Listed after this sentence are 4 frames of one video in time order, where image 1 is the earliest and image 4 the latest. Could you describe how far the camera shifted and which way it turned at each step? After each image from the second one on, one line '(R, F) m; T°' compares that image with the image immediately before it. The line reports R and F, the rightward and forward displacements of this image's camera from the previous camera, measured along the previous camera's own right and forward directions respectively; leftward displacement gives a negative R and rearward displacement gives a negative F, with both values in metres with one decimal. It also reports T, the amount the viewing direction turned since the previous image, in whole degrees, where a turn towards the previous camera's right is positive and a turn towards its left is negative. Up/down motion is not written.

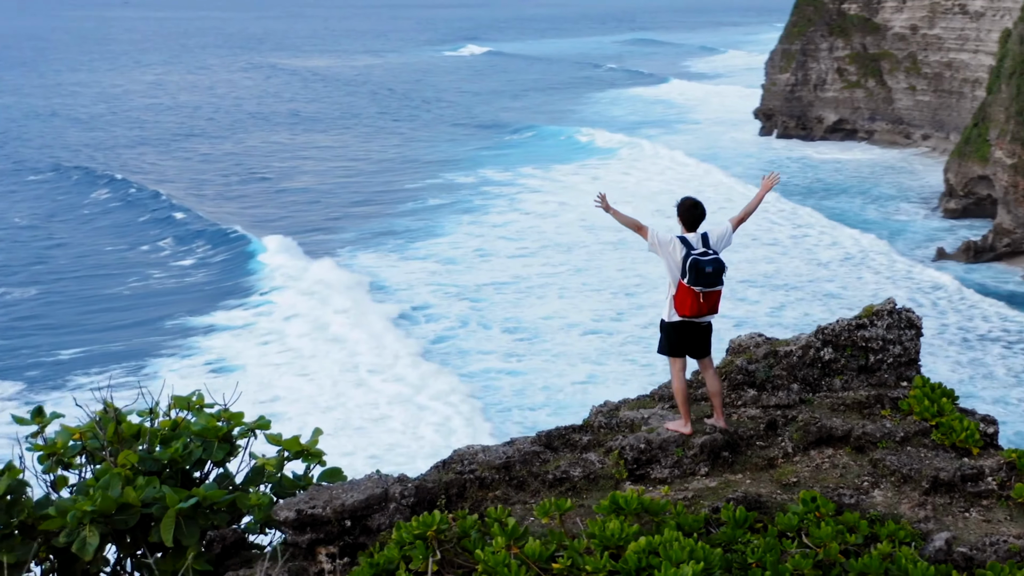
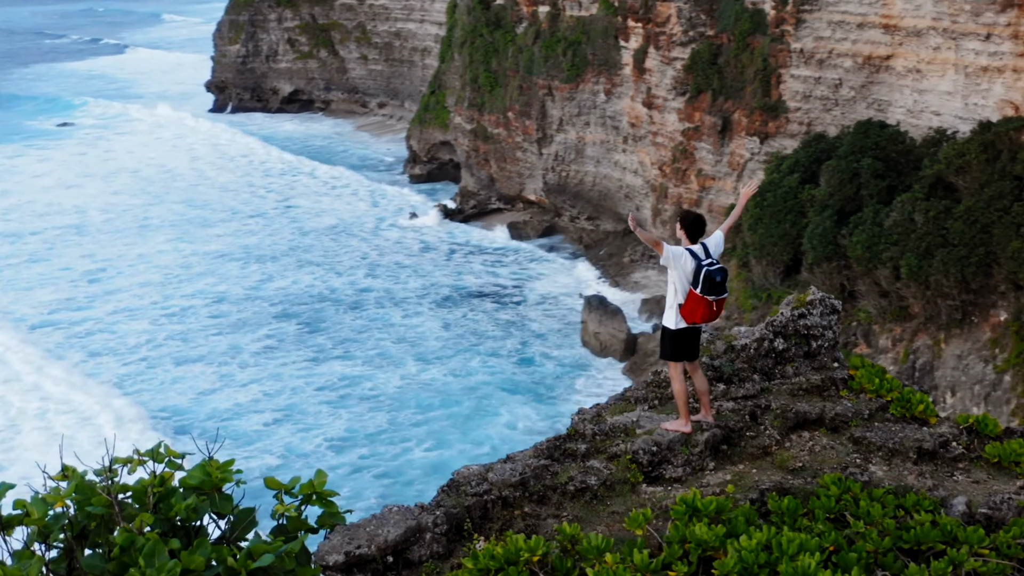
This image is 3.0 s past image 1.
(-1.8, +0.3) m; +21°
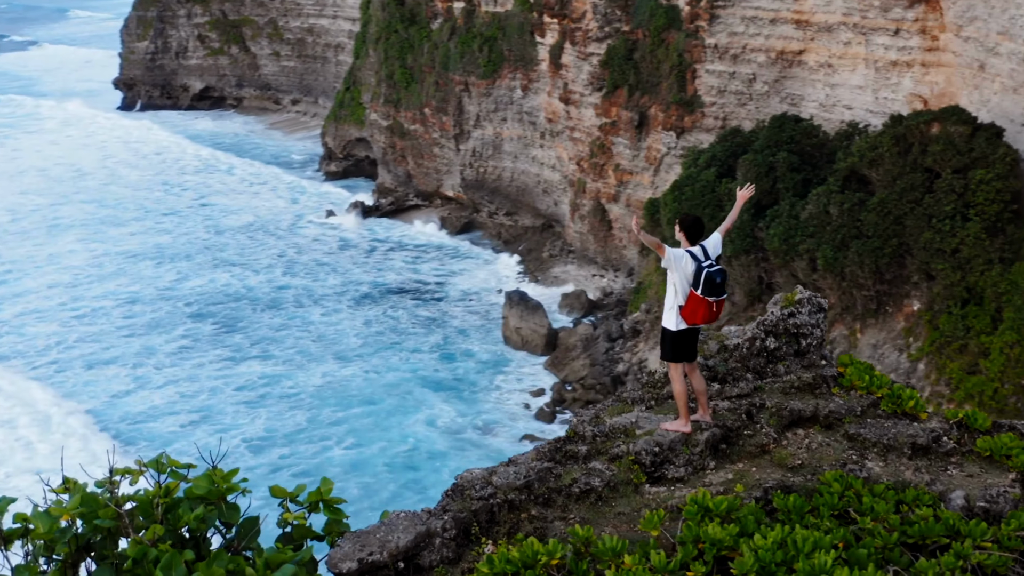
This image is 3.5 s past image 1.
(-0.3, 0.0) m; +3°
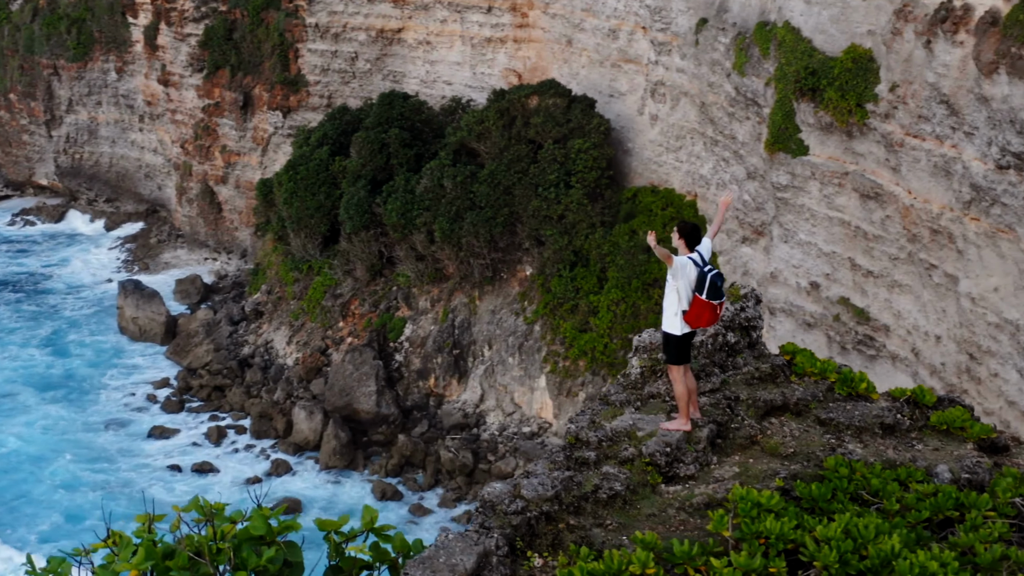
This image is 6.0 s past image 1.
(-1.5, +0.2) m; +16°
